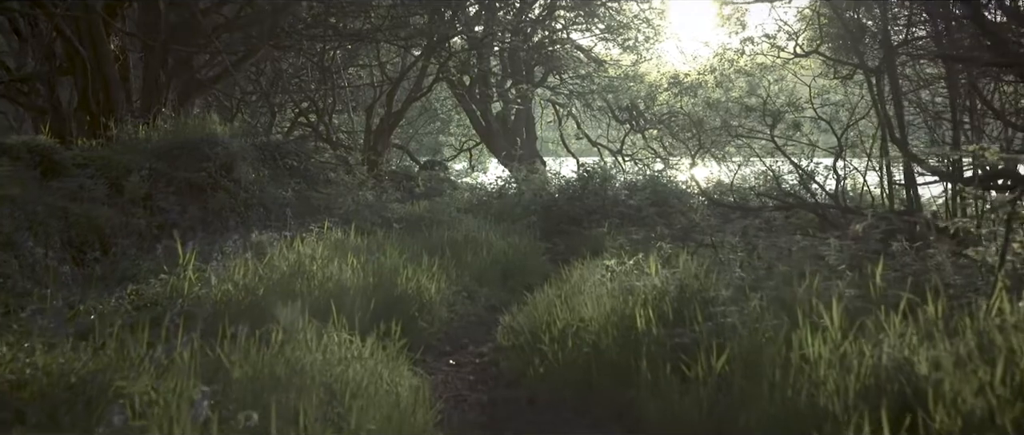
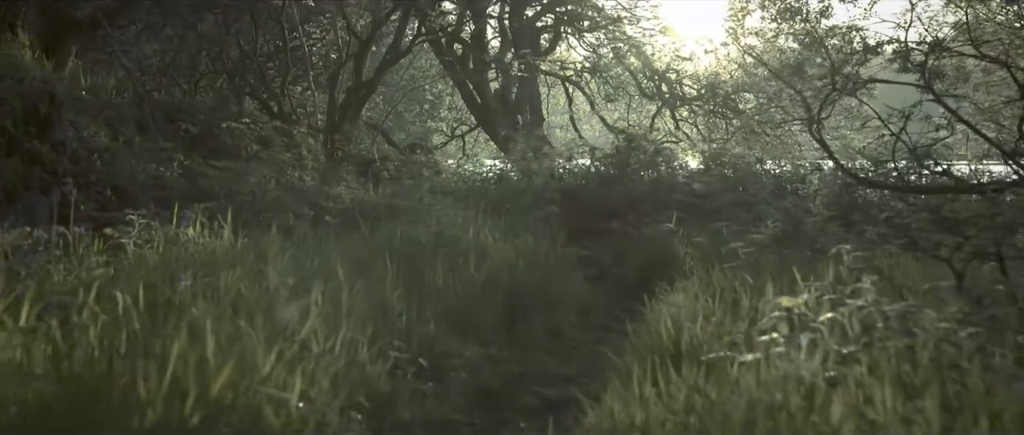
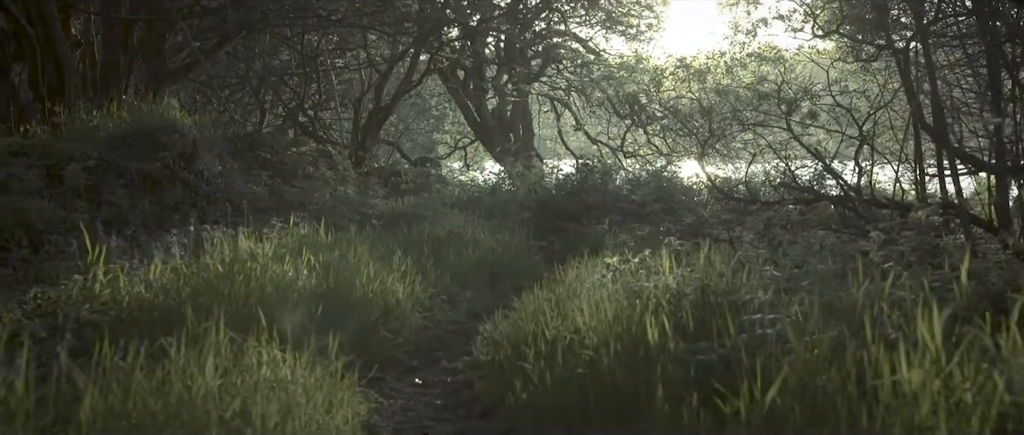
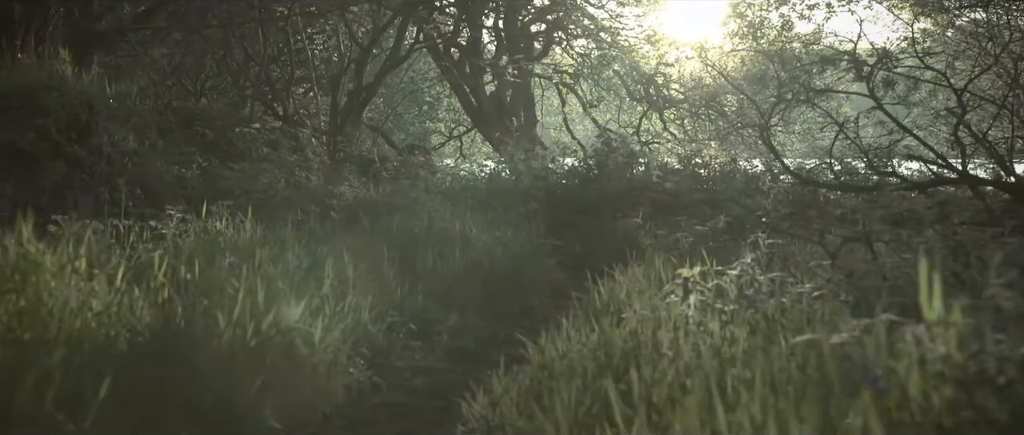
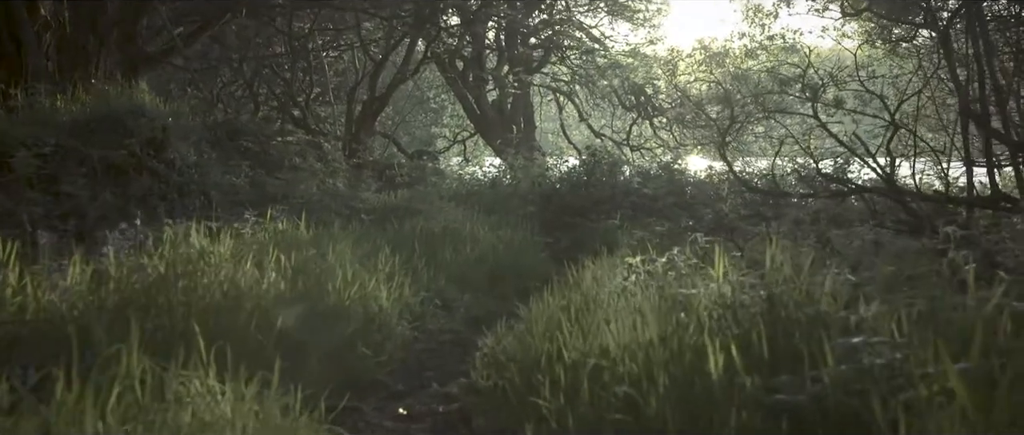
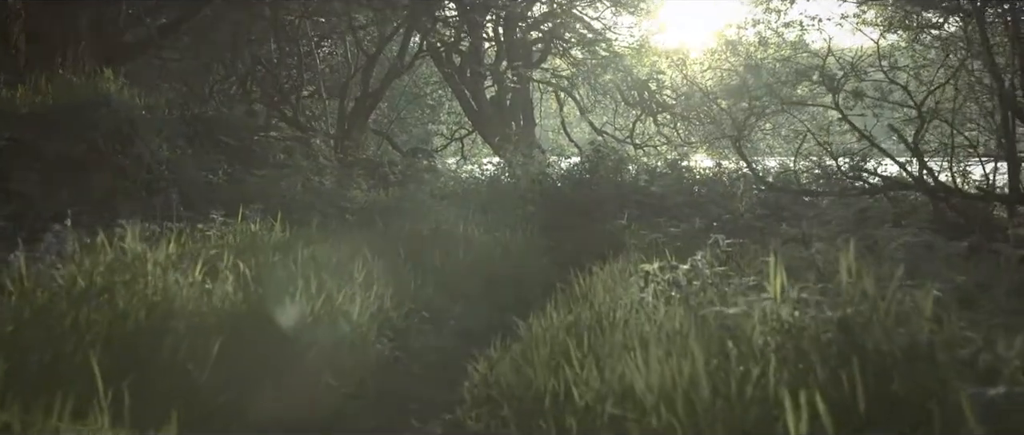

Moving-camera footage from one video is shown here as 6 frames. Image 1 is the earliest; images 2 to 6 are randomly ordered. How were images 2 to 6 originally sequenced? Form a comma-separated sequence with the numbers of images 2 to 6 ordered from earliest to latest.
3, 5, 6, 4, 2
